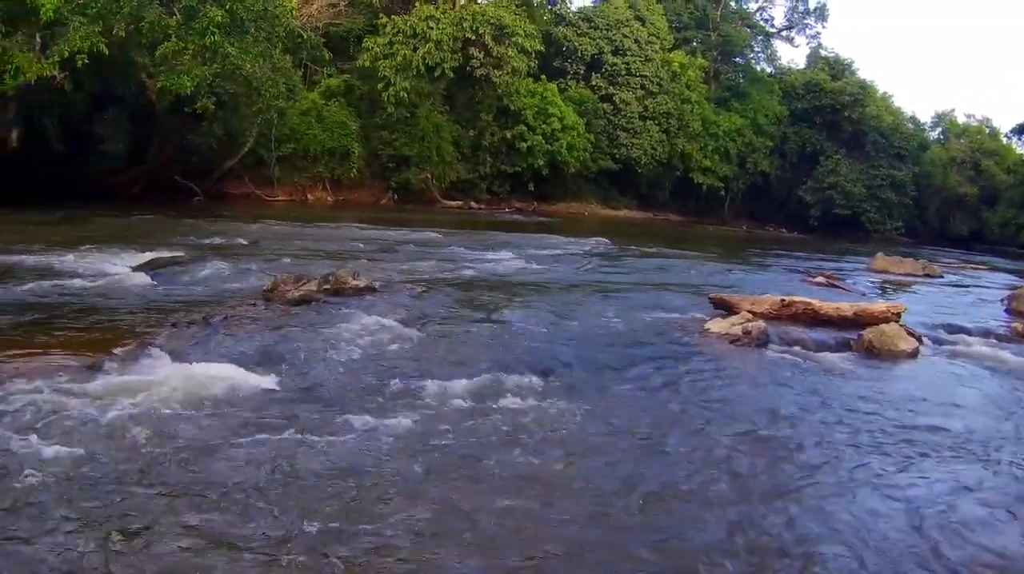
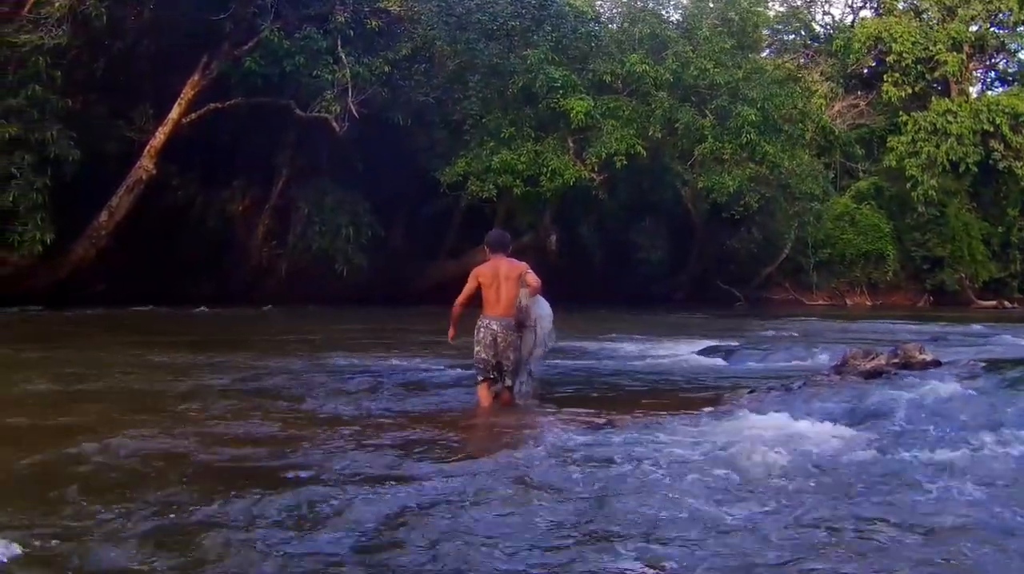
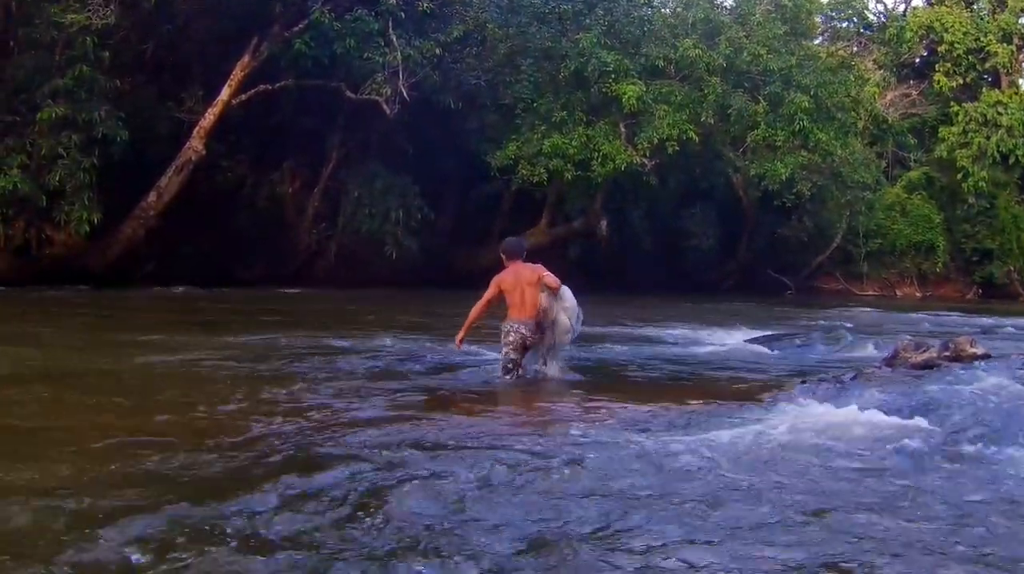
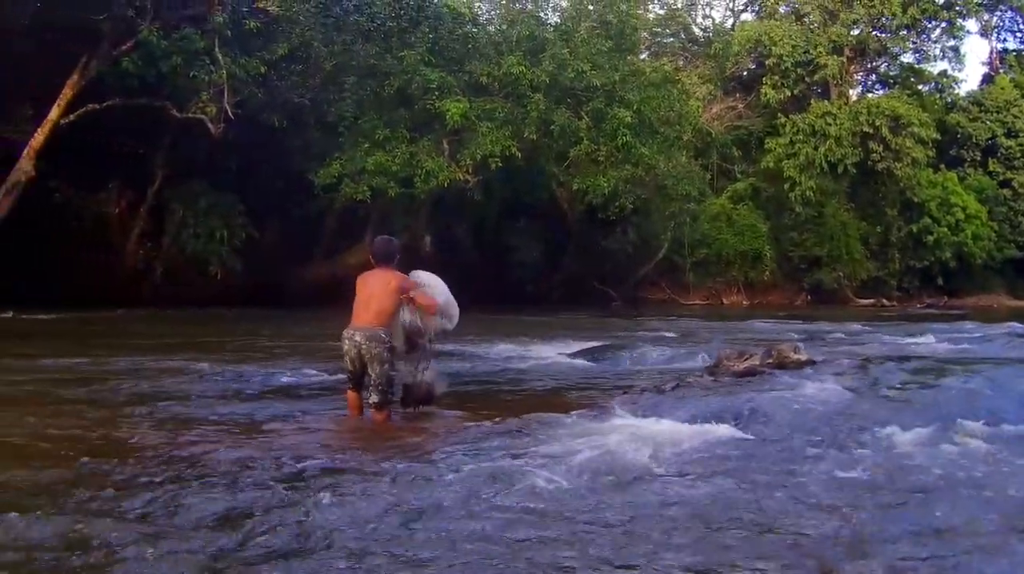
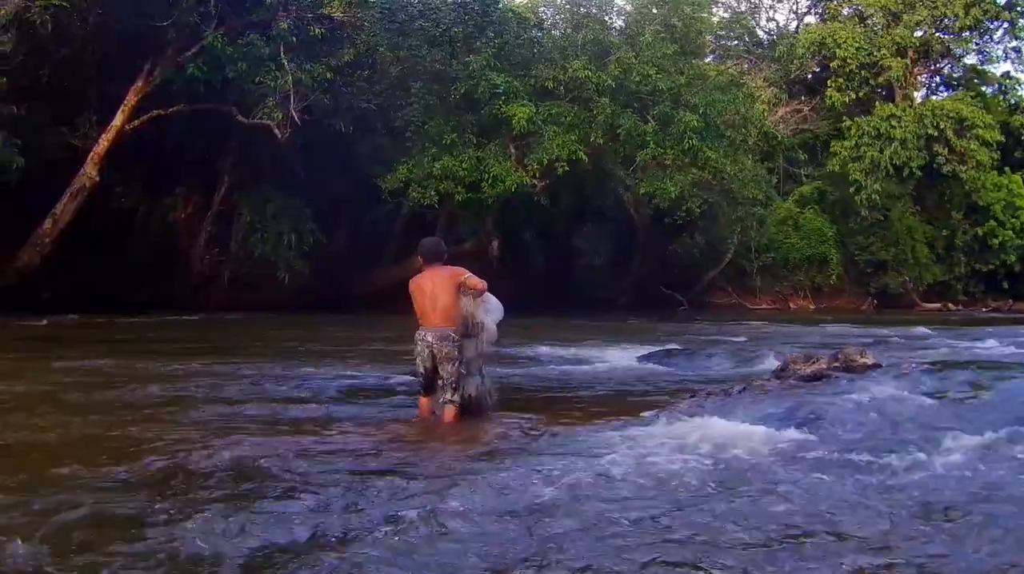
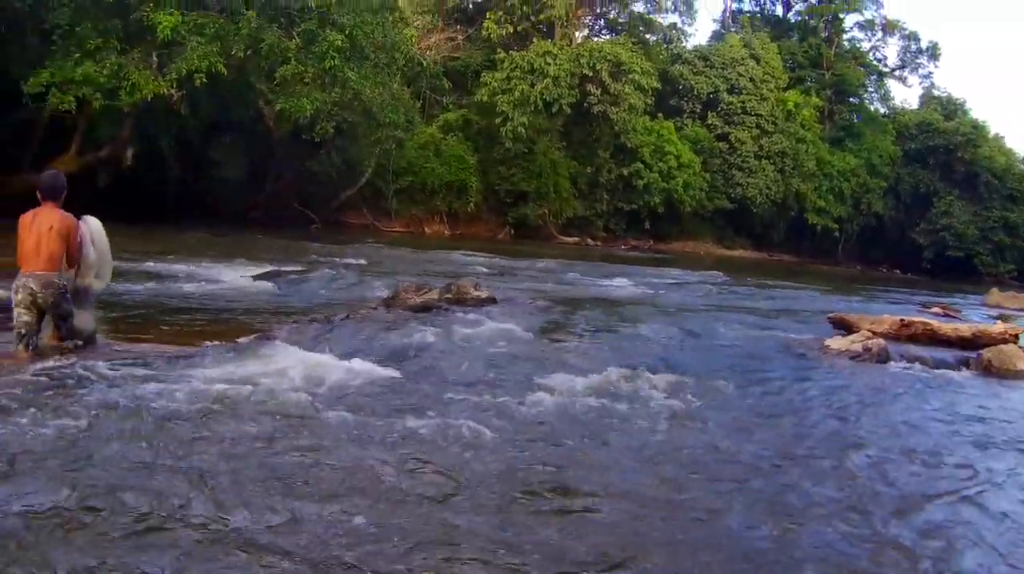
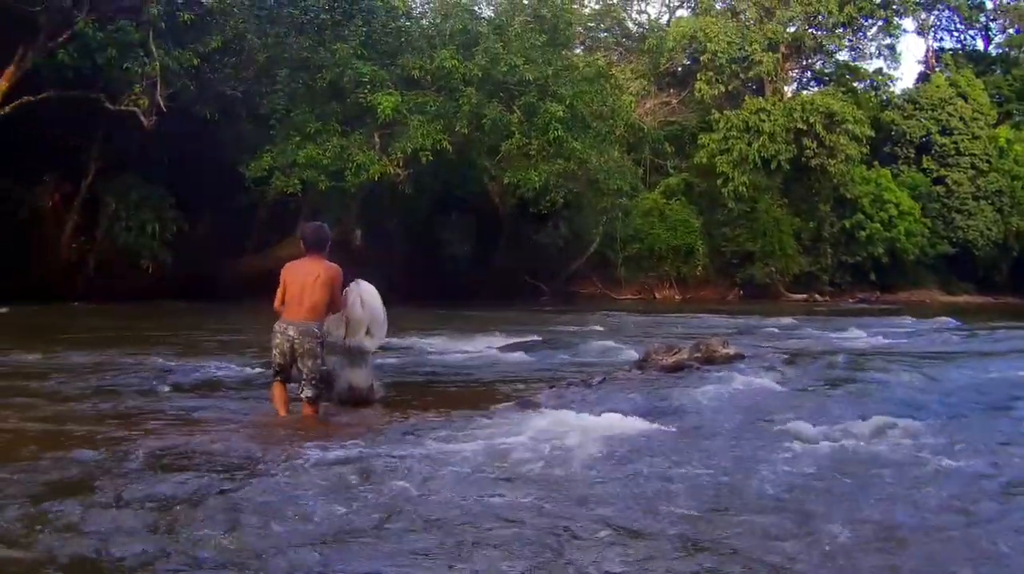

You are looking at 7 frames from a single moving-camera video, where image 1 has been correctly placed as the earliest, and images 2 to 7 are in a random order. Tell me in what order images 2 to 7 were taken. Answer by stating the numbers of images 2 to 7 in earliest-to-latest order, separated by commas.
6, 7, 4, 5, 2, 3
